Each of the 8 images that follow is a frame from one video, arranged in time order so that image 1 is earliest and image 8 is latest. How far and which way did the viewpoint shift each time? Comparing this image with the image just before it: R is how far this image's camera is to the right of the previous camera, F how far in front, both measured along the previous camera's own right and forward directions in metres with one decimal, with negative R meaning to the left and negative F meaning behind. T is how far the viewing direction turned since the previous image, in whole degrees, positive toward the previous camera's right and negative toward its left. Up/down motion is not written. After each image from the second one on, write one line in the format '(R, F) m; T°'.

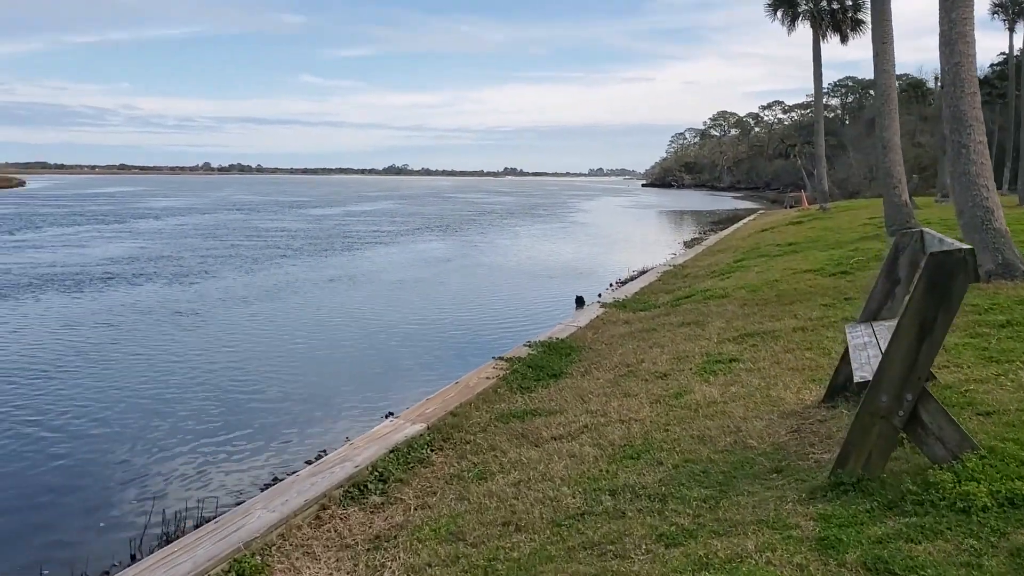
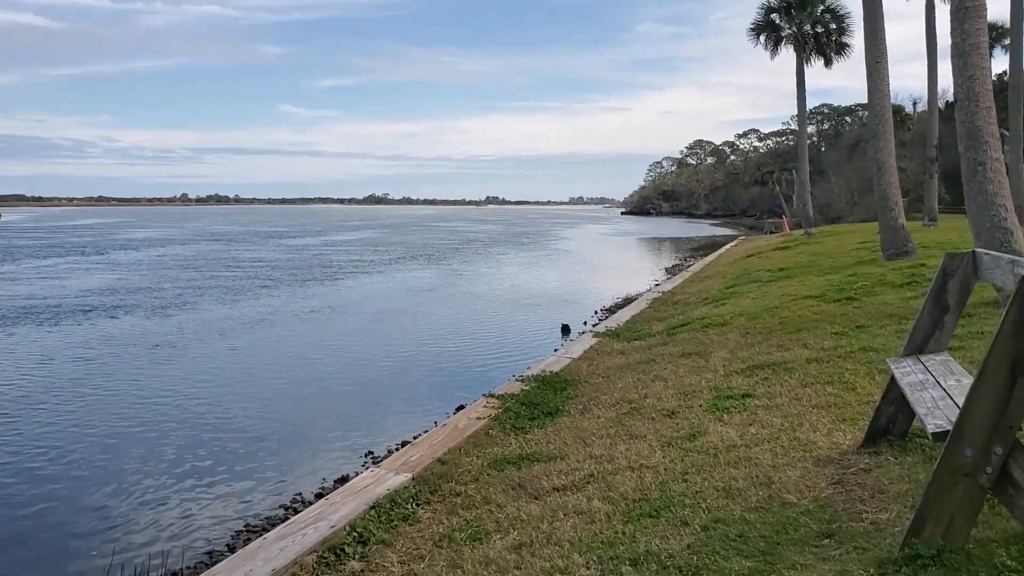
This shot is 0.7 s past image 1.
(-0.1, +0.7) m; +1°
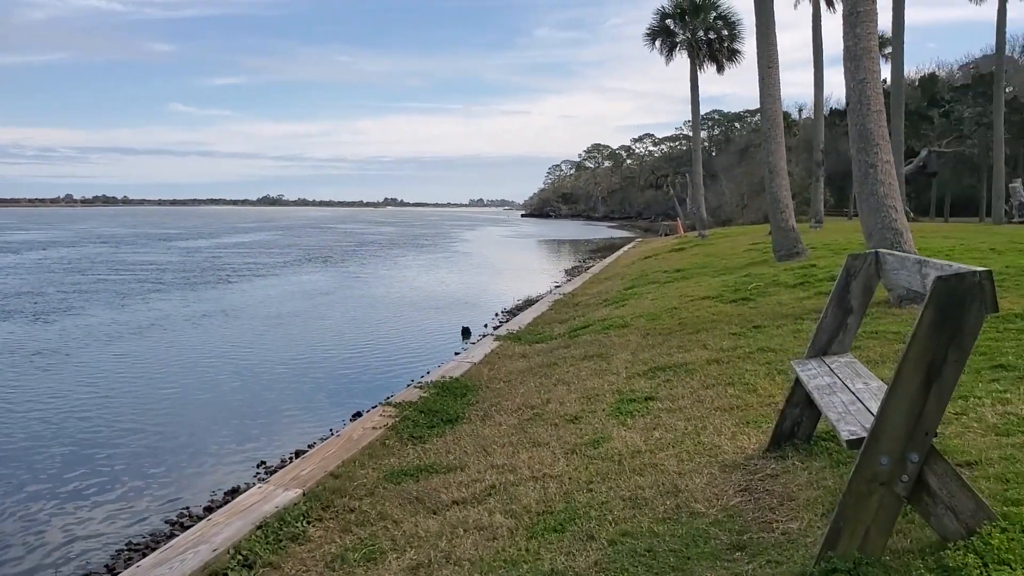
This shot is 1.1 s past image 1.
(0.0, +0.3) m; +6°
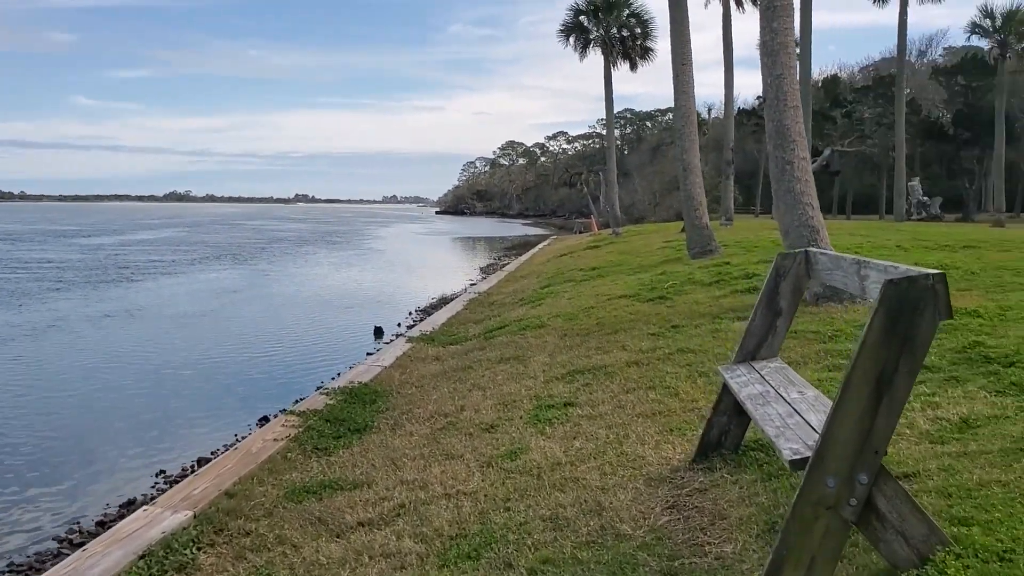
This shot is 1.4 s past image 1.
(0.0, +0.4) m; +5°
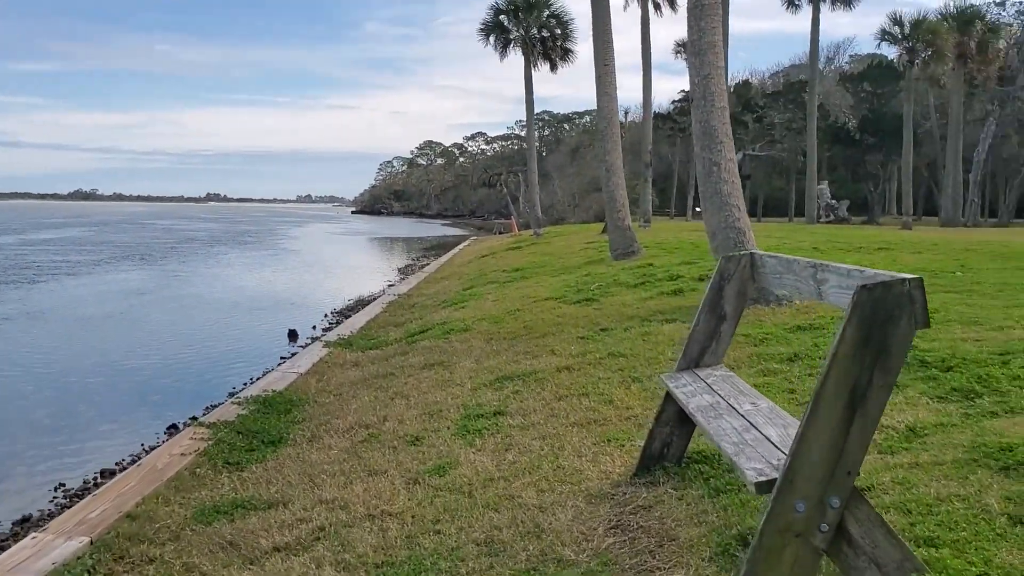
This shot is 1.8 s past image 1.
(-0.1, +0.3) m; +5°
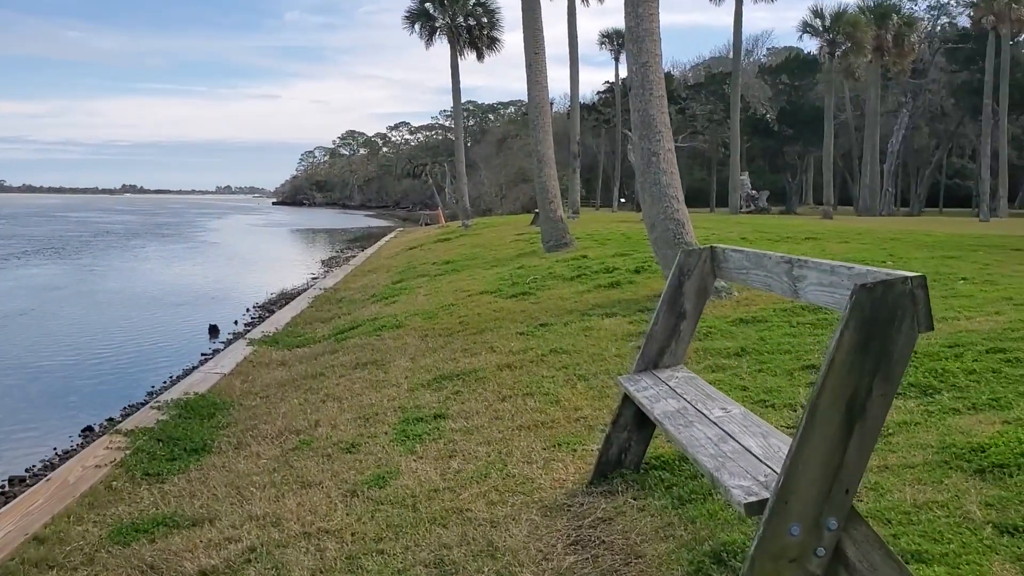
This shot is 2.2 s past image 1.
(-0.1, +0.3) m; +5°
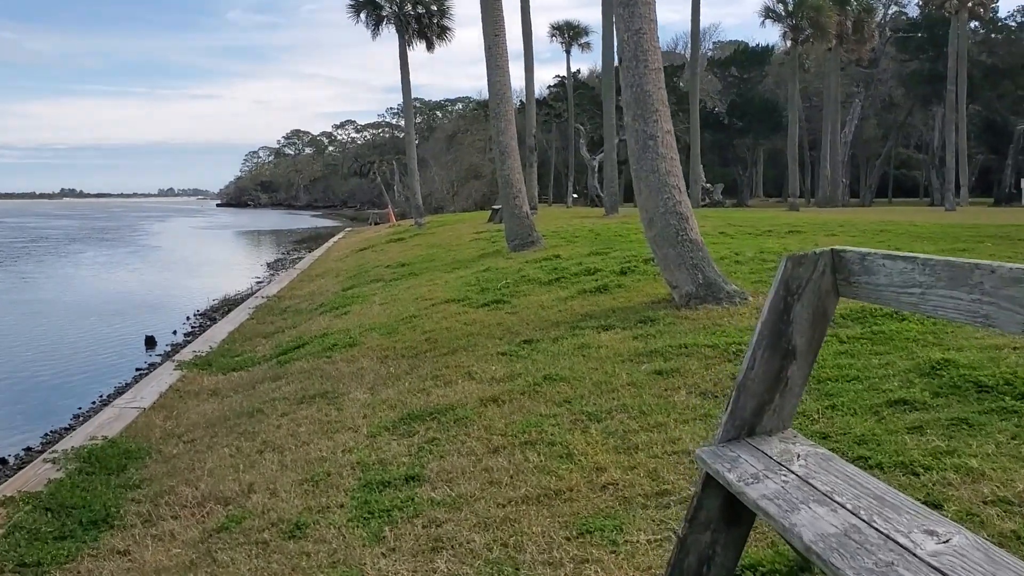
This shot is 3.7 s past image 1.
(-0.2, +1.4) m; +3°
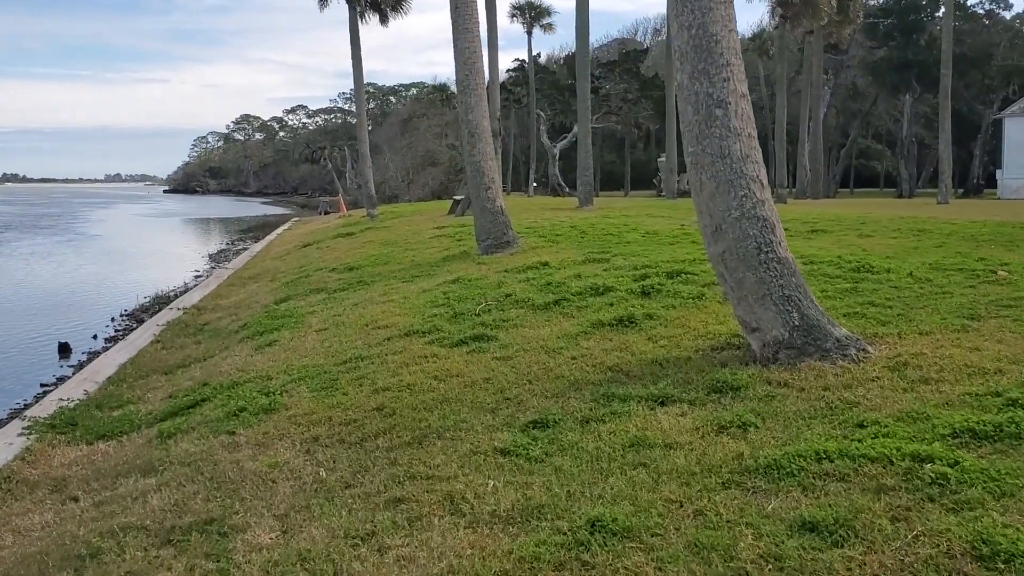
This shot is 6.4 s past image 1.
(-0.2, +2.7) m; +3°
